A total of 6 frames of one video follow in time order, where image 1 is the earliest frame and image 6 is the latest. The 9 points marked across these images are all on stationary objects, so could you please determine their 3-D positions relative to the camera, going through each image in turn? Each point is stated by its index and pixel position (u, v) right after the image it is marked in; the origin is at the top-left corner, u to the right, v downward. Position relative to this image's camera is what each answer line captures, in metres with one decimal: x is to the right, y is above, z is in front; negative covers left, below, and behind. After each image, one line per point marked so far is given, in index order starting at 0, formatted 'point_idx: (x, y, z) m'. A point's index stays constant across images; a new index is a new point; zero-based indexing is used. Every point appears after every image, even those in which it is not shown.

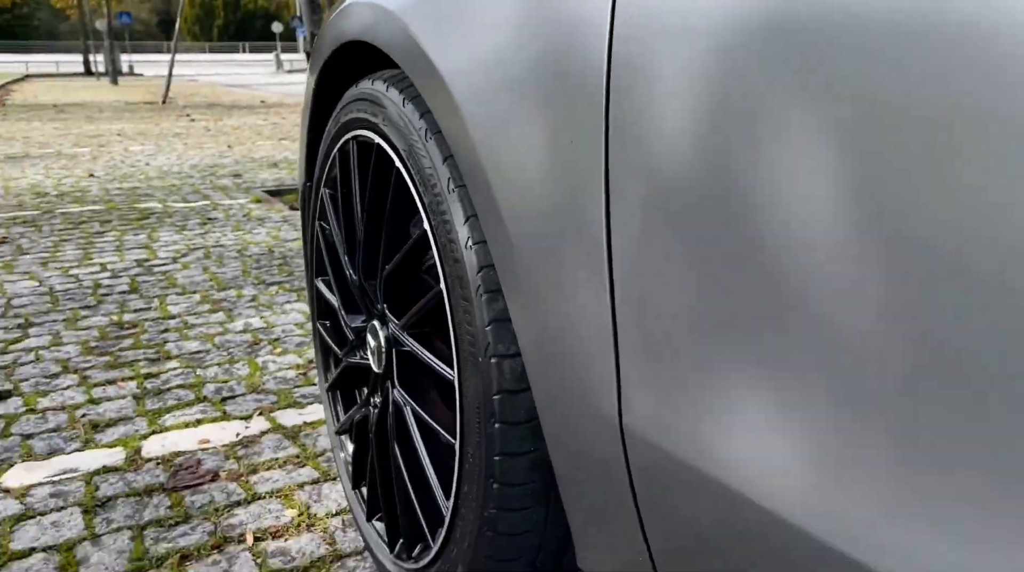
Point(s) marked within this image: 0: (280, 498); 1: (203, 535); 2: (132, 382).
0: (-0.5, -0.4, +2.2) m
1: (-0.6, -0.5, +2.1) m
2: (-1.1, -0.3, +3.0) m
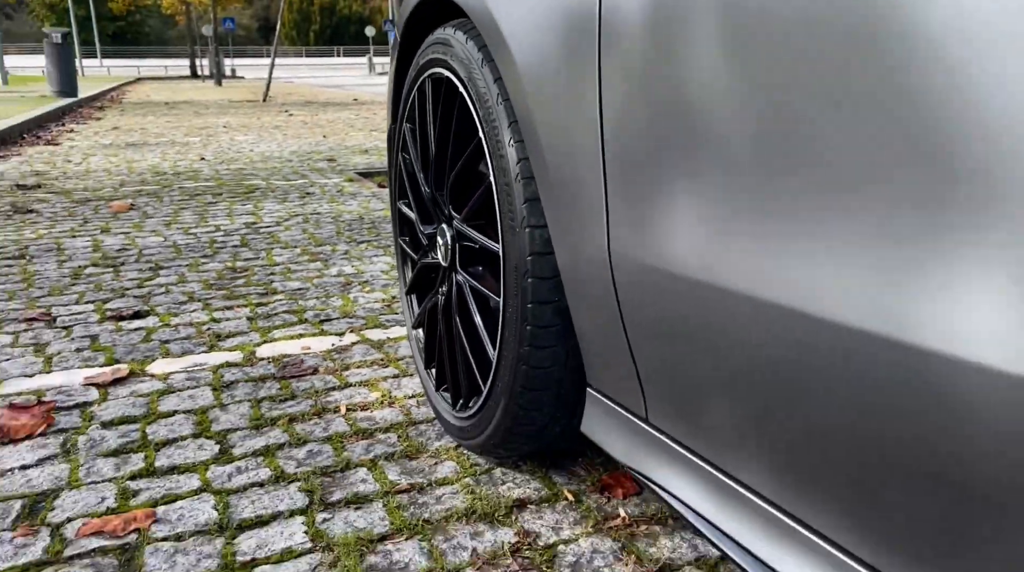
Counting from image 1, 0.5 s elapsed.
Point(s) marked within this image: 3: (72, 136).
0: (-0.4, -0.3, +2.7) m
1: (-0.5, -0.3, +2.6) m
2: (-0.9, -0.1, +3.5) m
3: (-4.2, +1.4, +10.1) m
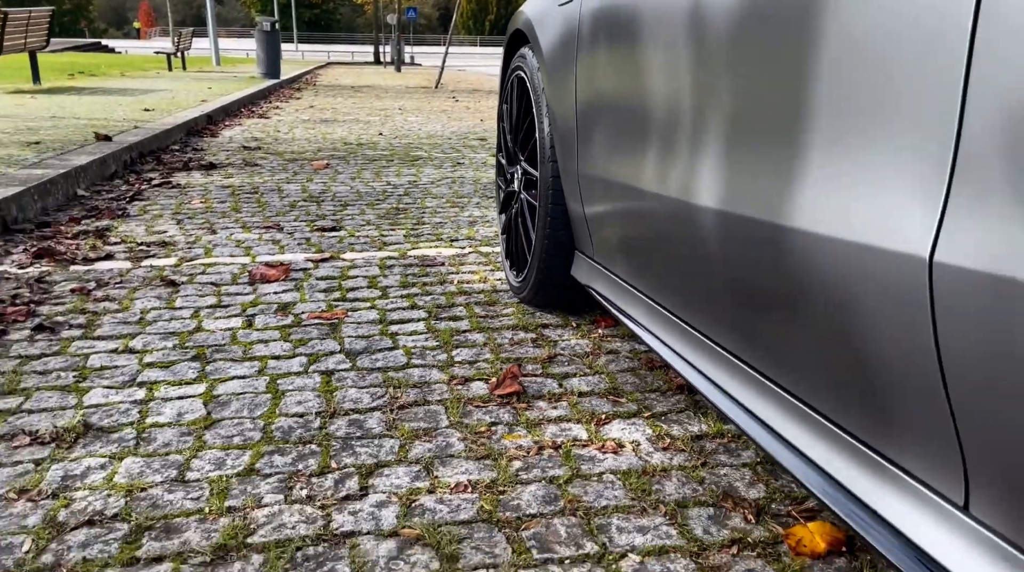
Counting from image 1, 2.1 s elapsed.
0: (-0.2, +0.1, +4.4) m
1: (-0.3, 0.0, +4.3) m
2: (-0.5, +0.3, +5.2) m
3: (-2.7, +2.0, +12.2) m
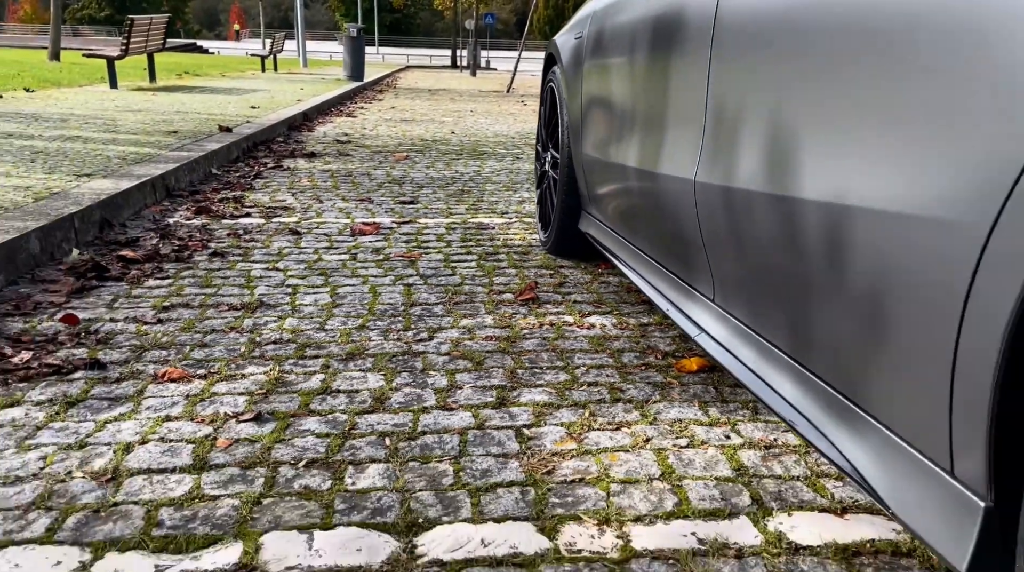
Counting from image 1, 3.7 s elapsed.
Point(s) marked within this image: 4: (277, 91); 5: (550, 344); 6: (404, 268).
0: (0.0, +0.3, +5.8) m
1: (-0.1, +0.3, +5.7) m
2: (-0.3, +0.5, +6.7) m
3: (-1.9, +2.3, +13.8) m
4: (-3.4, +2.8, +15.4) m
5: (+0.1, -0.2, +3.6) m
6: (-0.5, +0.1, +4.8) m
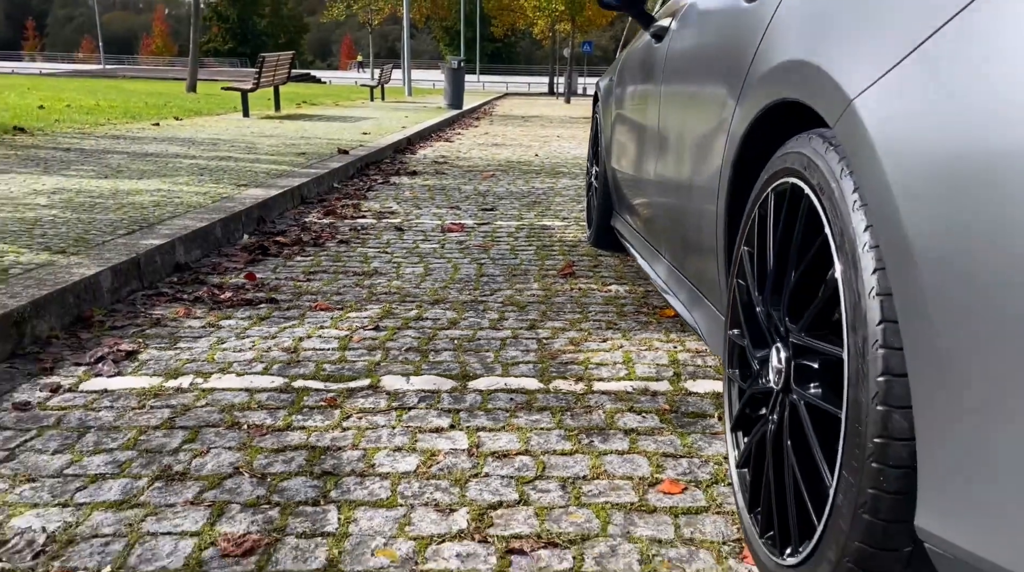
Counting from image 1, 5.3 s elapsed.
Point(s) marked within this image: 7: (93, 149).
0: (+0.4, +0.4, +7.4) m
1: (+0.3, +0.4, +7.3) m
2: (+0.2, +0.6, +8.3) m
3: (-0.7, +2.2, +15.6) m
4: (-2.1, +2.7, +17.3) m
5: (+0.3, 0.0, +5.1) m
6: (-0.2, +0.2, +6.4) m
7: (-3.8, +1.2, +9.5) m
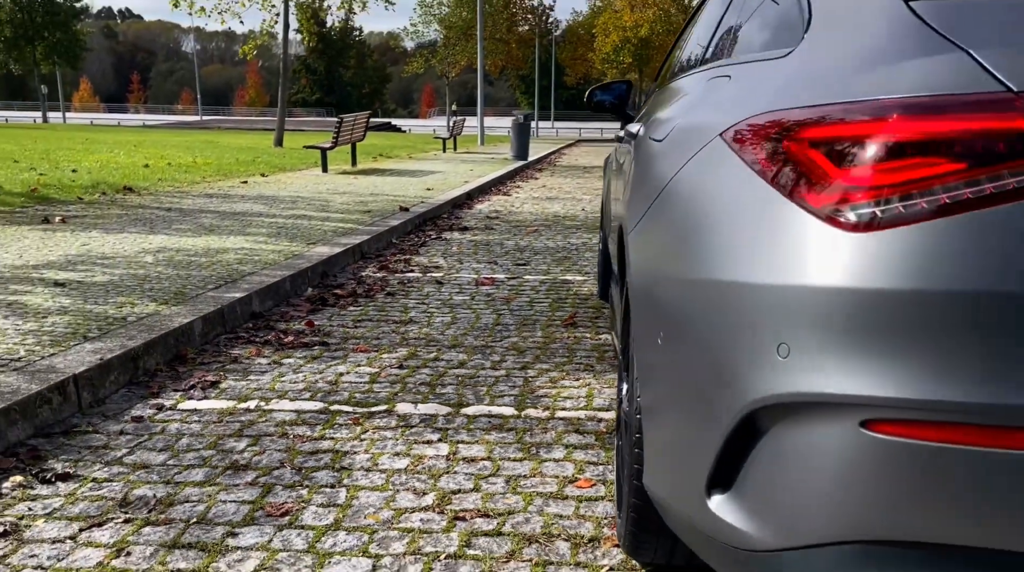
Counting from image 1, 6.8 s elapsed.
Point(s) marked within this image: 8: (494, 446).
0: (+0.6, 0.0, +8.6) m
1: (+0.5, 0.0, +8.5) m
2: (+0.5, +0.2, +9.5) m
3: (+0.1, +1.5, +16.9) m
4: (-1.1, +2.0, +18.7) m
5: (+0.4, -0.3, +6.3) m
6: (-0.1, -0.1, +7.6) m
7: (-3.4, +0.8, +11.0) m
8: (-0.1, -0.7, +4.3) m
